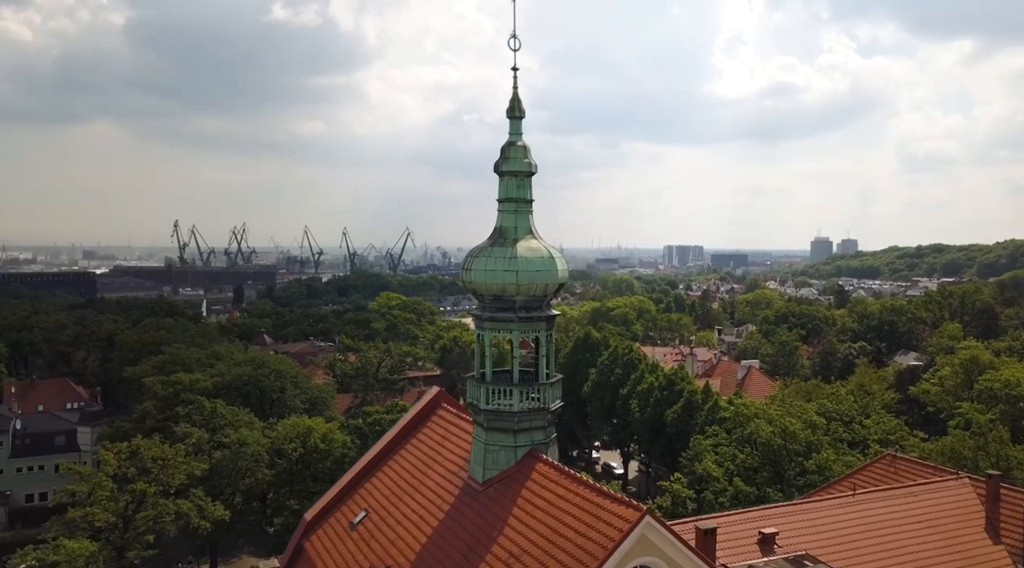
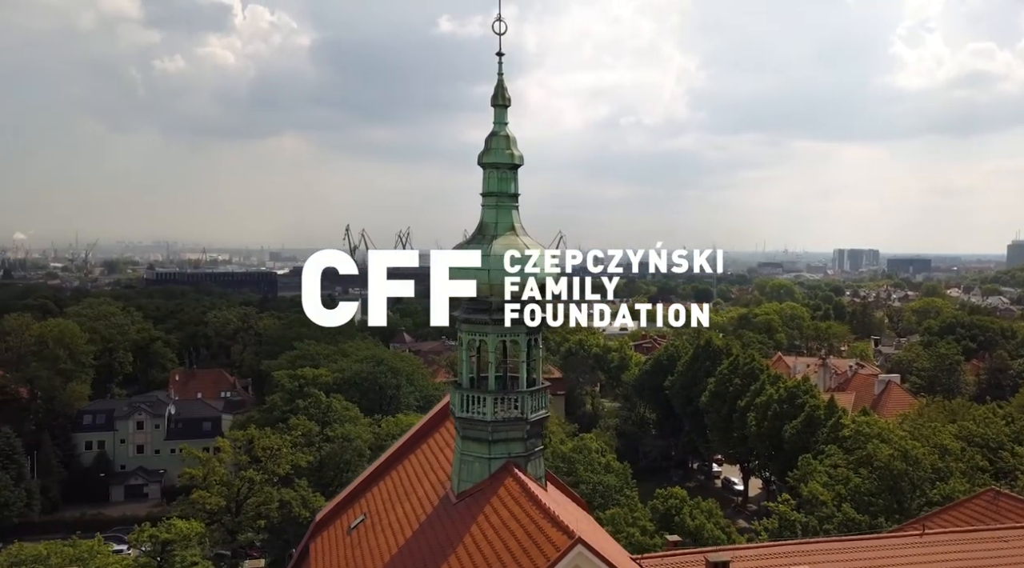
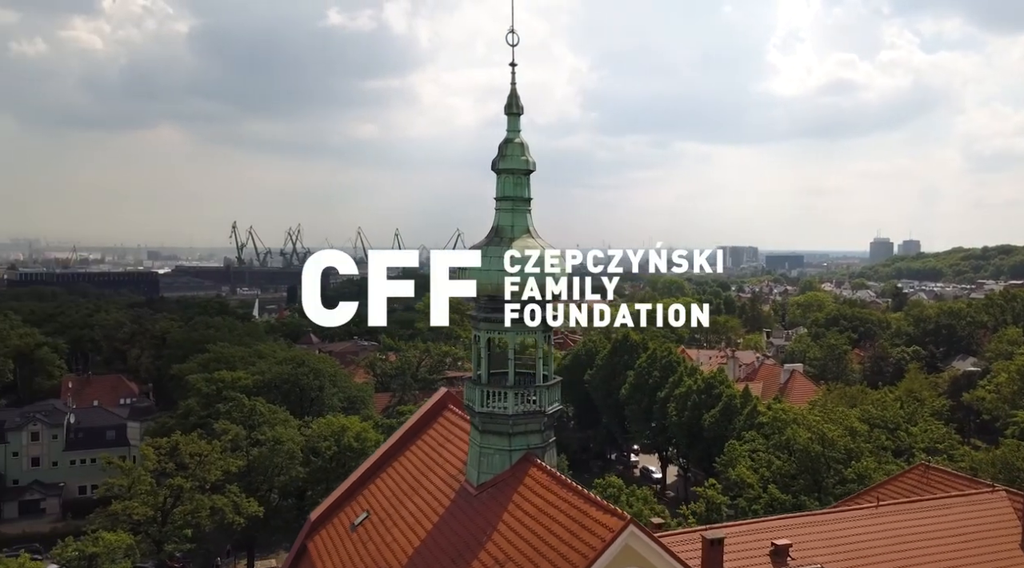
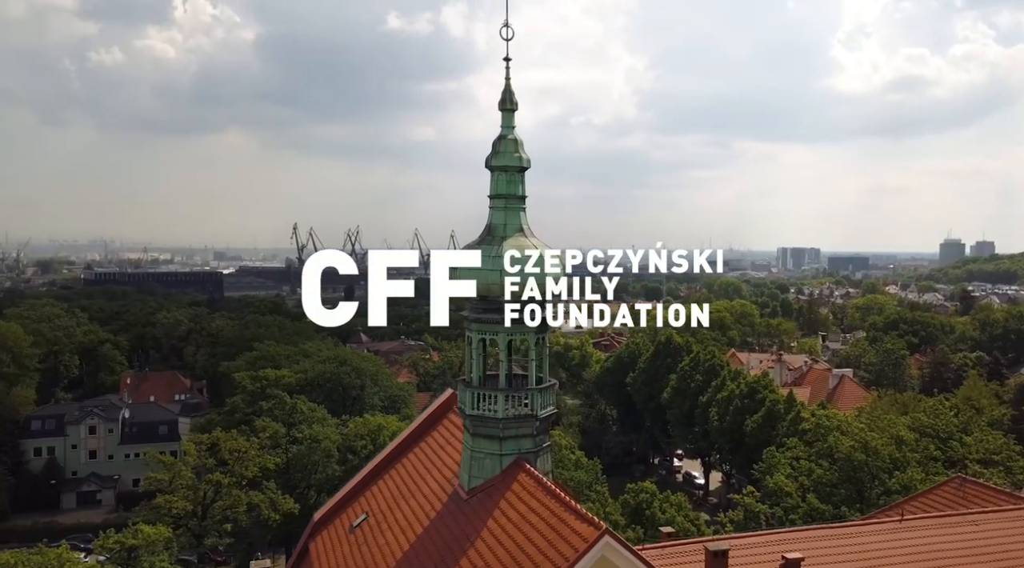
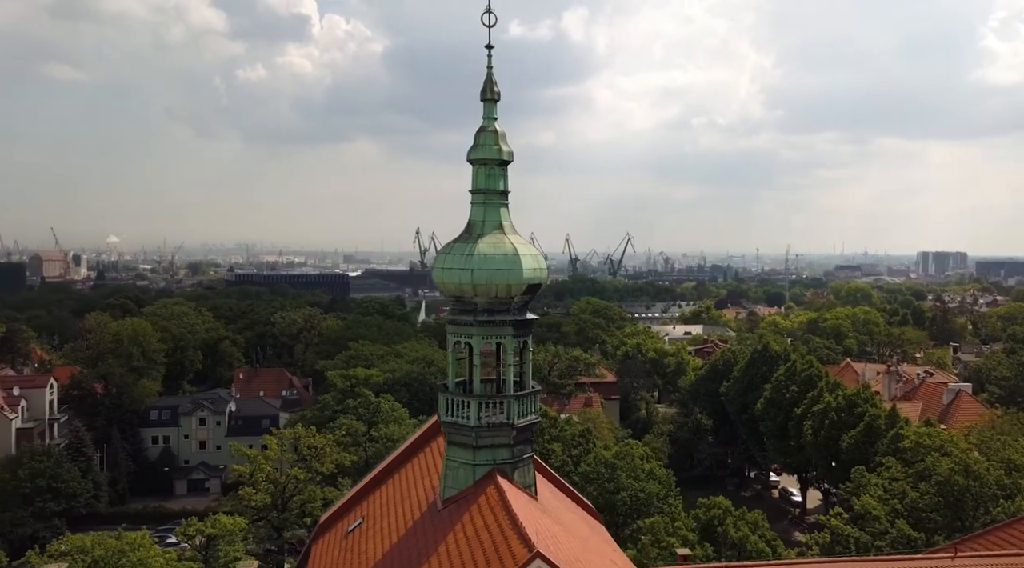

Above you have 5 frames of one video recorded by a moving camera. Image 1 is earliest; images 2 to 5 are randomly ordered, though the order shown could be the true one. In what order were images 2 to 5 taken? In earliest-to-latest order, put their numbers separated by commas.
3, 4, 2, 5
